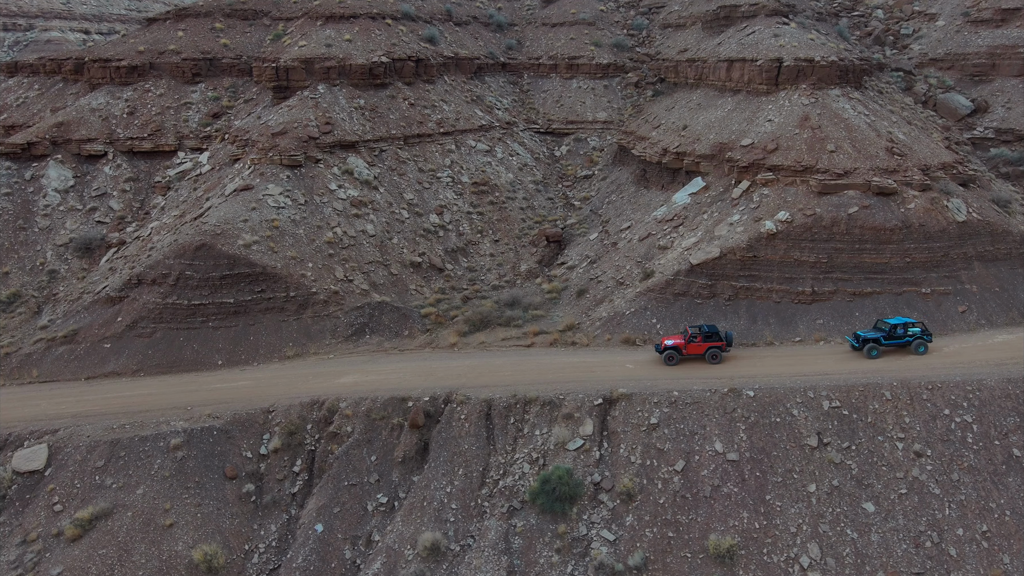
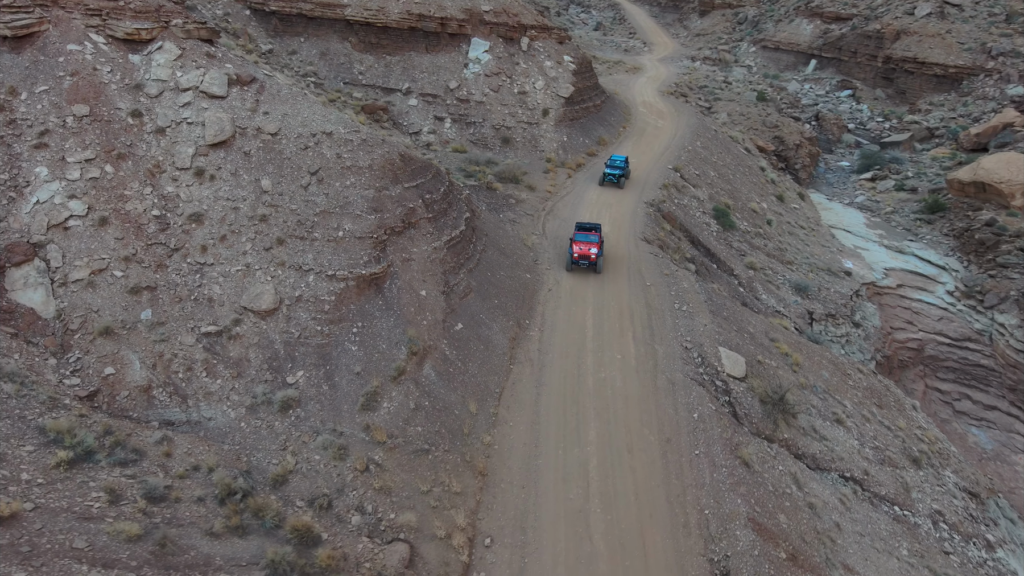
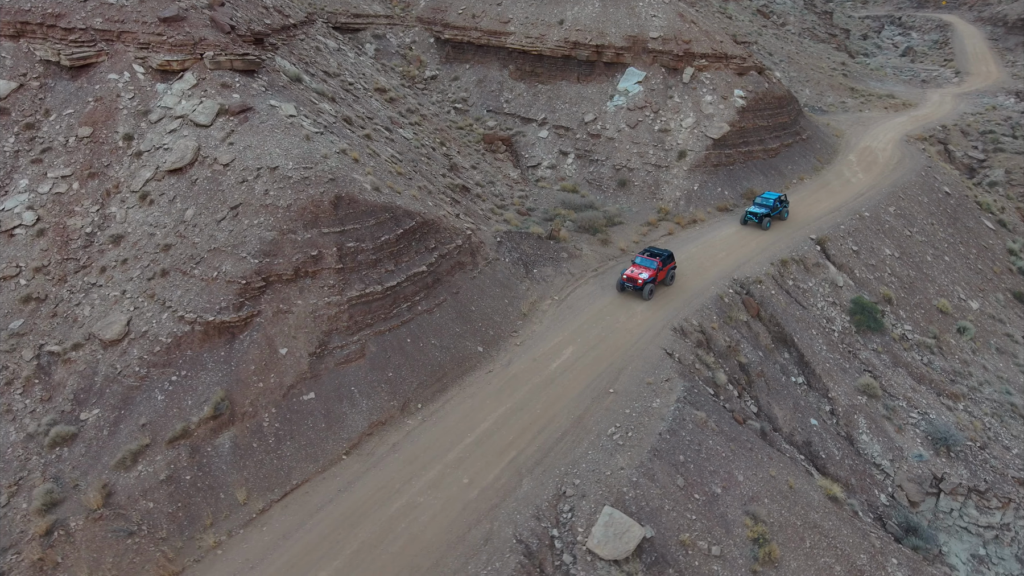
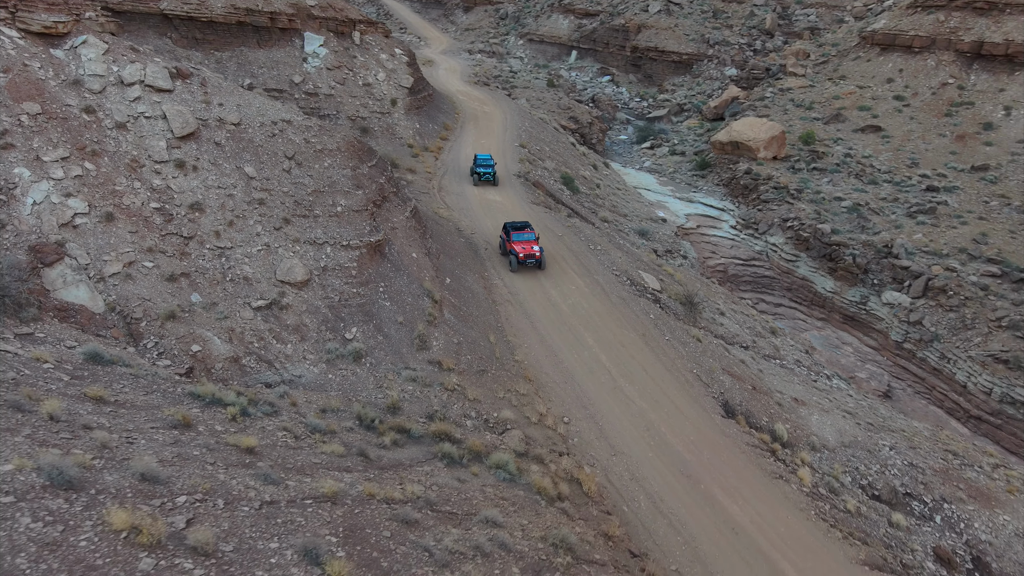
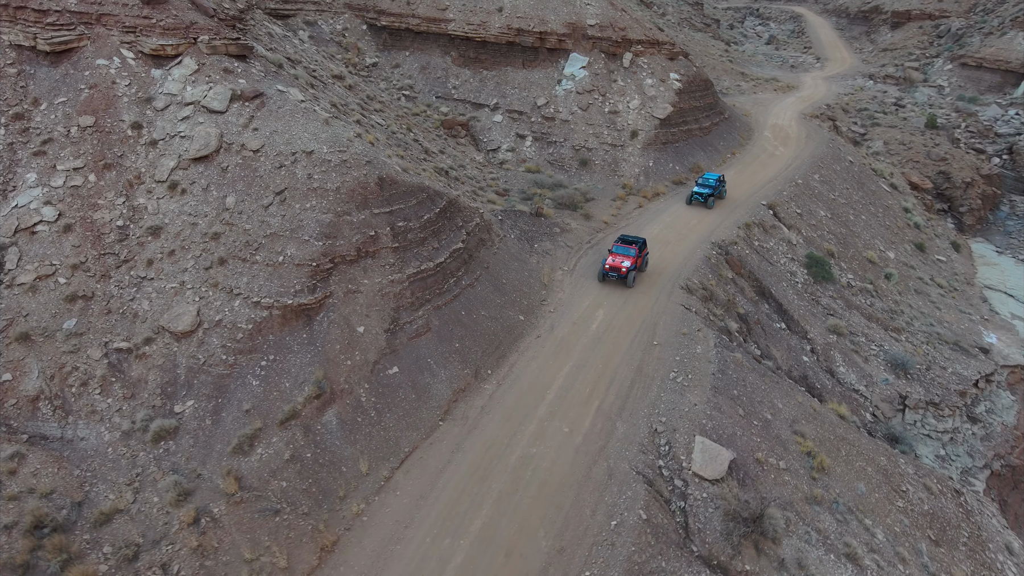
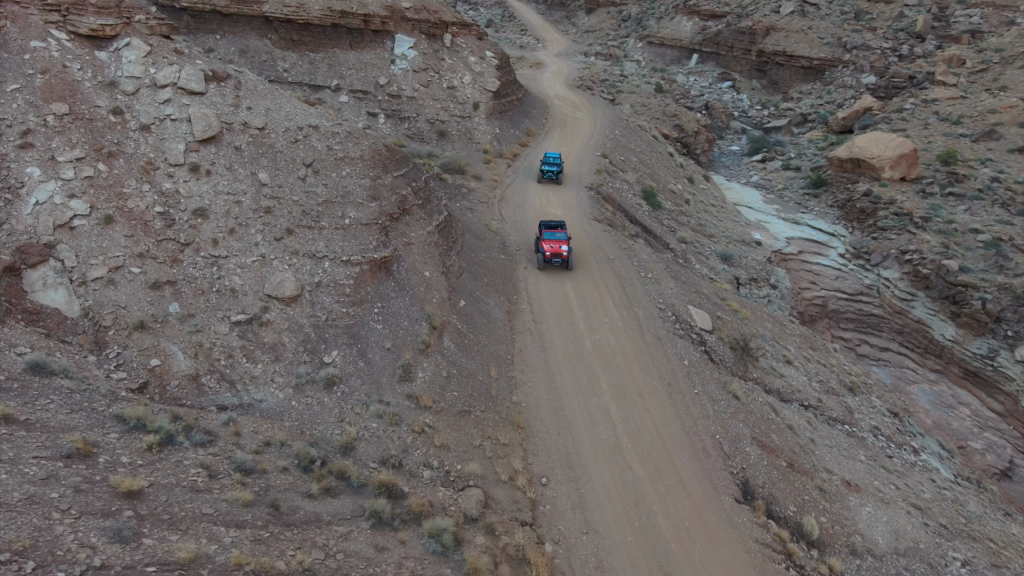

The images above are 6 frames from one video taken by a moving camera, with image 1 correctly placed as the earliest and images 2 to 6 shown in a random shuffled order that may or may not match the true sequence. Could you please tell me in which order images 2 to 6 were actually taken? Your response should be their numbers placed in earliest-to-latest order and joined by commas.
3, 5, 2, 6, 4
